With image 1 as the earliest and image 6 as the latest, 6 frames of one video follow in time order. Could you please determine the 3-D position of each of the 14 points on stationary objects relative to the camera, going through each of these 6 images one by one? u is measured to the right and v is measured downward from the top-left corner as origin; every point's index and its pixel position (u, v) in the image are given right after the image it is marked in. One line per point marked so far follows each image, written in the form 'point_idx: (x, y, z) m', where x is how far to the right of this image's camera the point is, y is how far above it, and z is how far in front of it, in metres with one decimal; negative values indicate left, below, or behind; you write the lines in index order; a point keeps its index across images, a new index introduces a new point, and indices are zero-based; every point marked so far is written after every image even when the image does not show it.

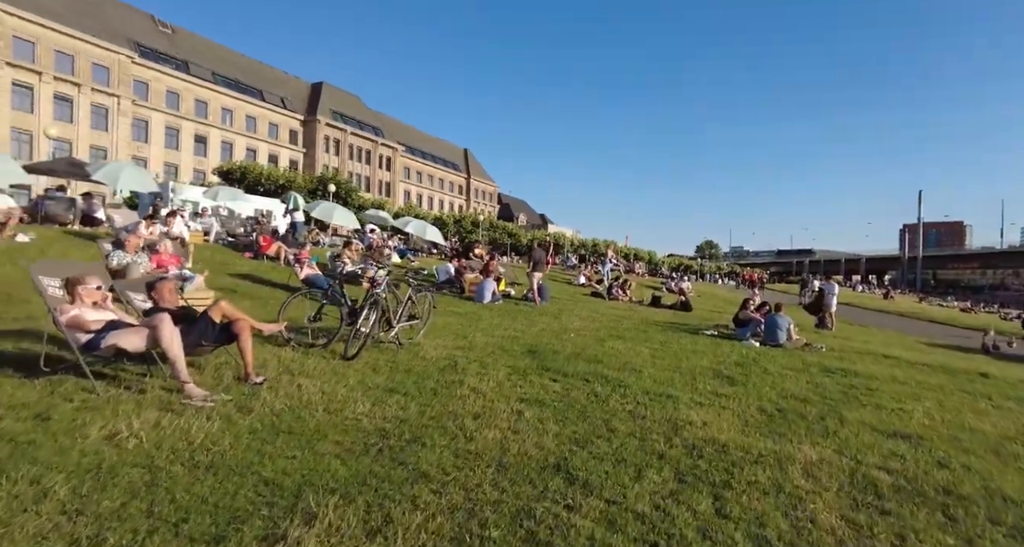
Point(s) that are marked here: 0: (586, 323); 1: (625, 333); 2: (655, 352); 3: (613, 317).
0: (+2.0, -1.4, +15.5) m
1: (+2.8, -1.5, +14.0) m
2: (+2.7, -1.5, +11.2) m
3: (+3.1, -1.4, +18.0) m
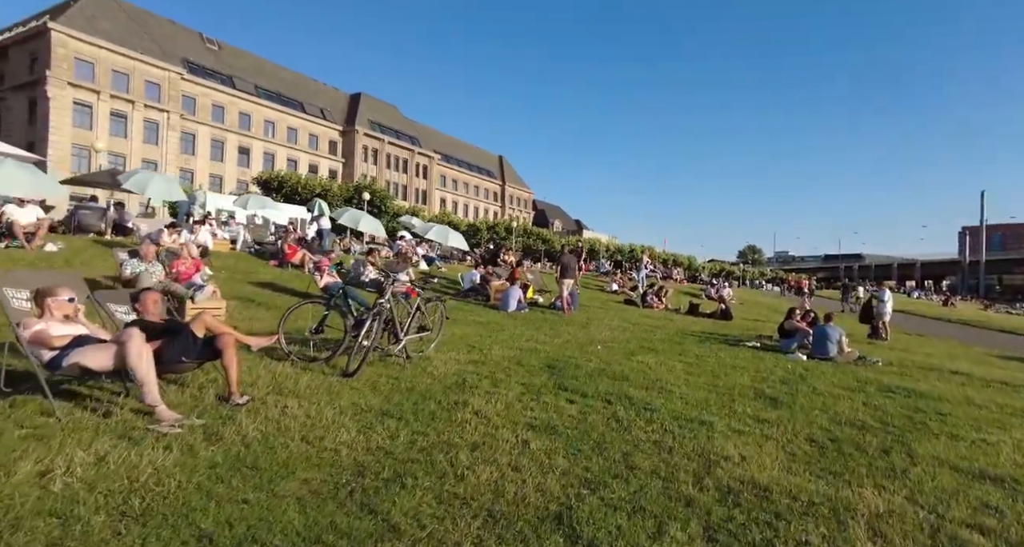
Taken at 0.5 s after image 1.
0: (+2.7, -1.5, +14.6) m
1: (+3.3, -1.6, +13.1) m
2: (+3.1, -1.7, +10.2) m
3: (+3.9, -1.6, +17.0) m
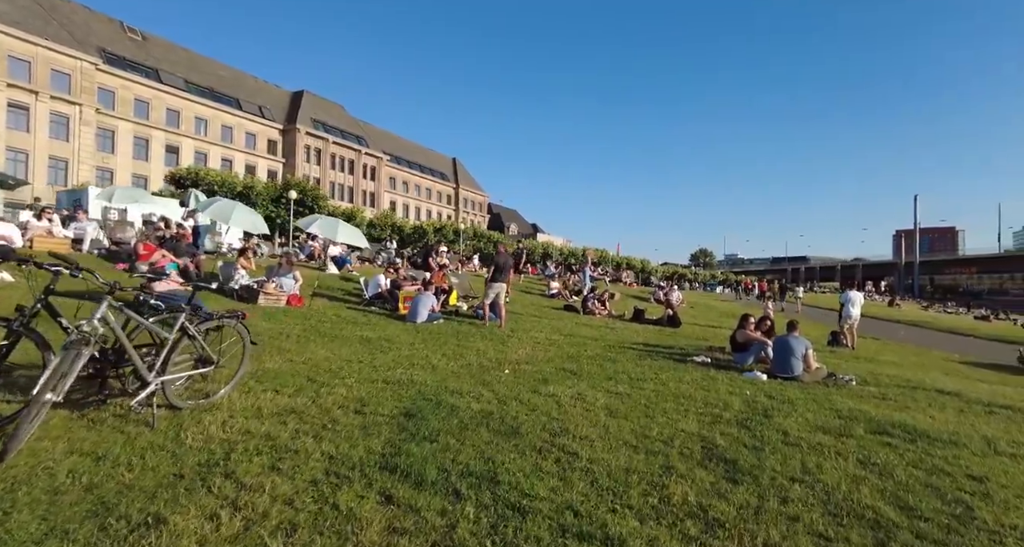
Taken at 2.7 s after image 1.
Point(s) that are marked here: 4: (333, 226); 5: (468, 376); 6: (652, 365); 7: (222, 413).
0: (+0.6, -1.6, +11.7) m
1: (+1.3, -1.7, +10.3) m
2: (+1.3, -1.7, +7.4) m
3: (+1.7, -1.7, +14.2) m
4: (-4.3, +1.1, +14.4) m
5: (-0.6, -1.5, +8.7) m
6: (+2.8, -1.8, +11.6) m
7: (-2.8, -1.3, +5.6) m
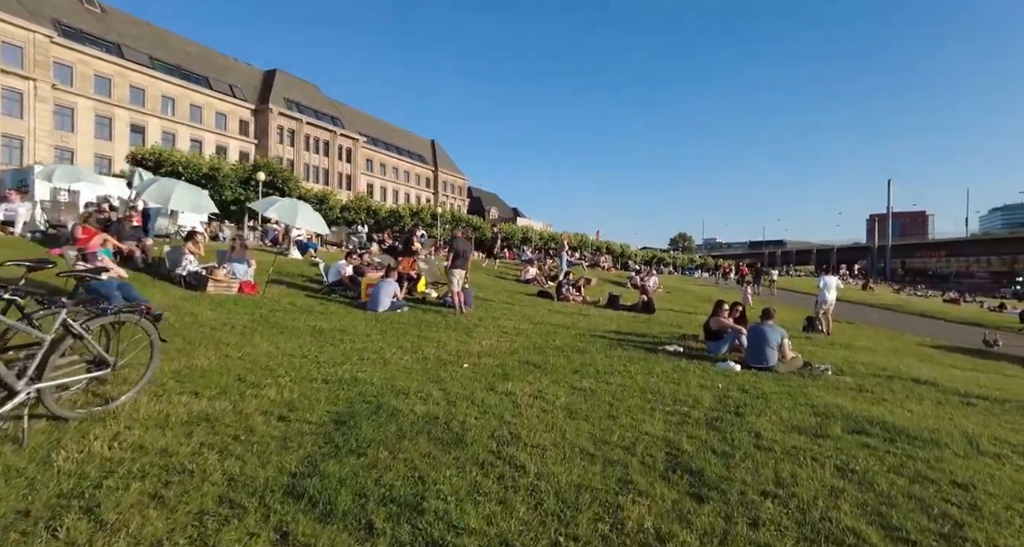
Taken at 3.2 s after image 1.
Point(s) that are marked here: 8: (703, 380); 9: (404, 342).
0: (-0.1, -1.3, +11.1) m
1: (+0.7, -1.4, +9.7) m
2: (+0.8, -1.5, +6.8) m
3: (+0.9, -1.3, +13.7) m
4: (-5.1, +1.5, +13.5) m
5: (-1.2, -1.3, +8.0) m
6: (+2.1, -1.6, +11.1) m
7: (-3.3, -1.2, +4.8) m
8: (+3.1, -1.7, +9.5) m
9: (-1.9, -1.2, +10.3) m
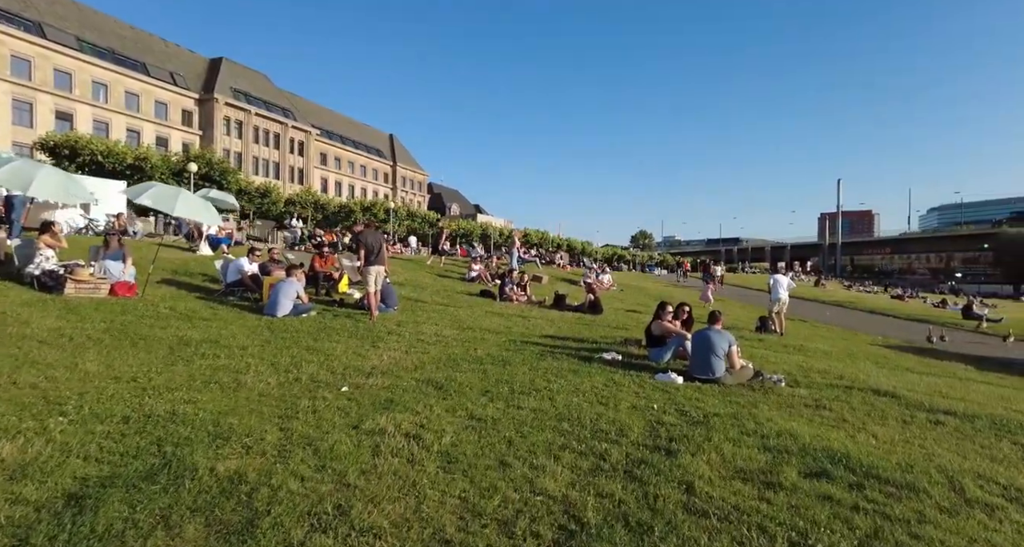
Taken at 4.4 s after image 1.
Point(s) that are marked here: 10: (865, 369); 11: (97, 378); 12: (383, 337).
0: (-1.6, -1.3, +9.4) m
1: (-0.7, -1.4, +8.1) m
2: (-0.4, -1.5, +5.2) m
3: (-0.8, -1.3, +12.1) m
4: (-6.7, +1.5, +11.5) m
5: (-2.5, -1.3, +6.3) m
6: (+0.6, -1.5, +9.5) m
7: (-4.3, -1.3, +3.0) m
8: (+1.8, -1.7, +8.0) m
9: (-3.3, -1.2, +8.6) m
10: (+8.1, -2.2, +13.2) m
11: (-4.6, -1.2, +6.7) m
12: (-2.4, -1.2, +11.0) m
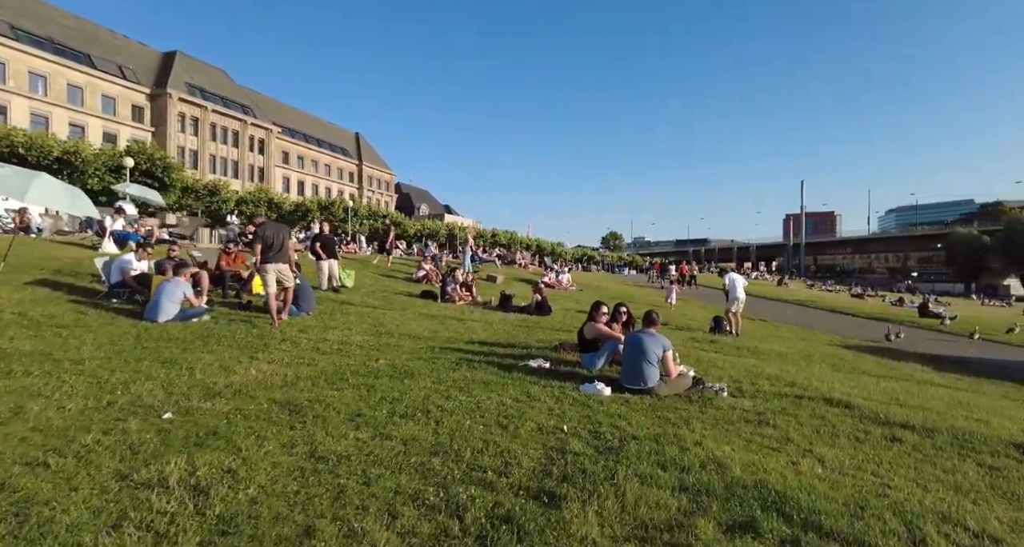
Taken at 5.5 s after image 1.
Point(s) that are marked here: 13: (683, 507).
0: (-3.0, -1.3, +8.0) m
1: (-2.0, -1.4, +6.7) m
2: (-1.6, -1.5, +3.9) m
3: (-2.3, -1.3, +10.7) m
4: (-8.2, +1.5, +9.8) m
5: (-3.7, -1.3, +4.8) m
6: (-0.7, -1.5, +8.2) m
7: (-5.4, -1.2, +1.4) m
8: (+0.4, -1.7, +6.8) m
9: (-4.7, -1.2, +7.0) m
10: (+6.5, -2.1, +12.2) m
11: (-5.9, -1.1, +5.1) m
12: (-3.9, -1.1, +9.5) m
13: (+1.2, -1.7, +4.3) m
